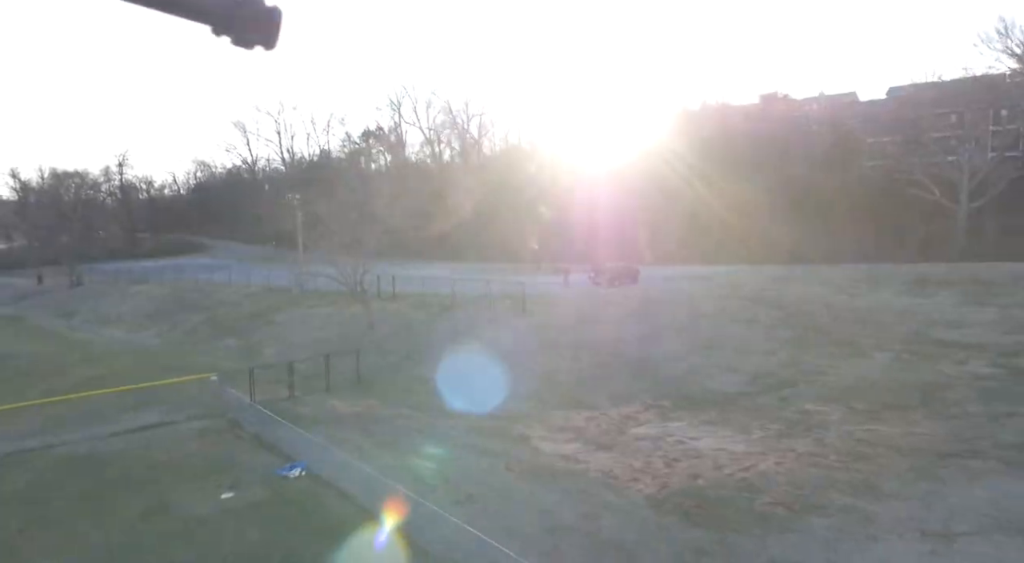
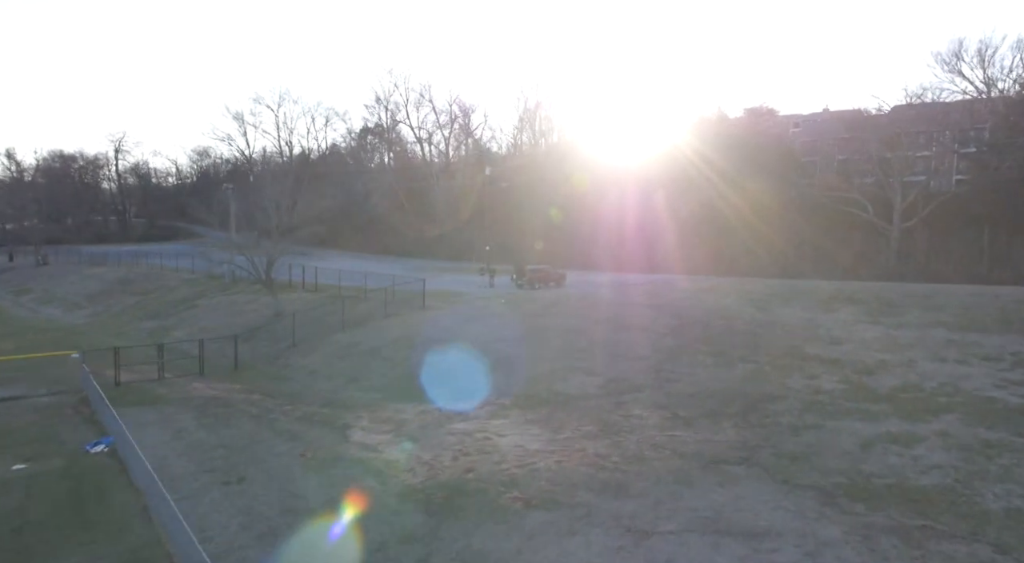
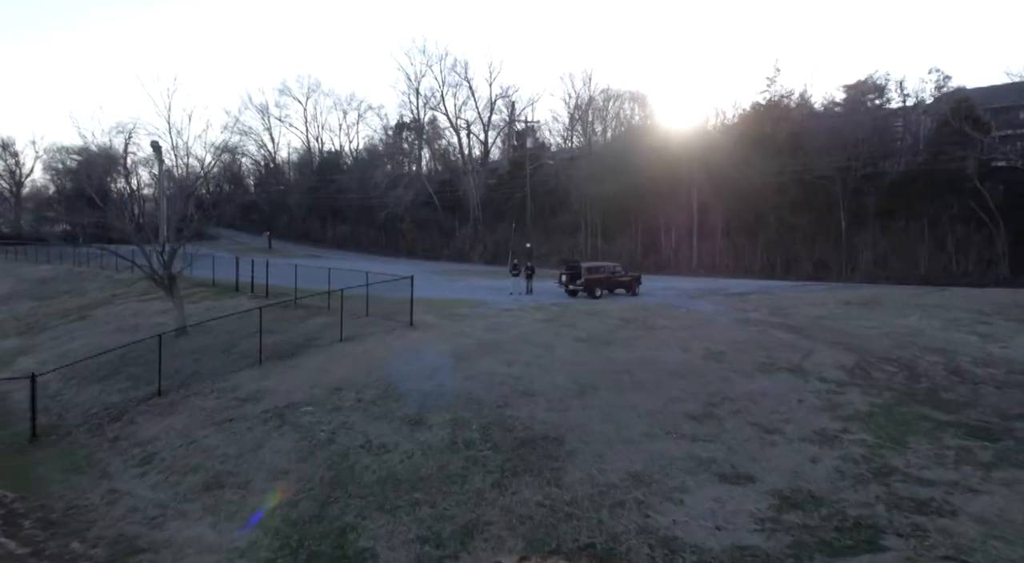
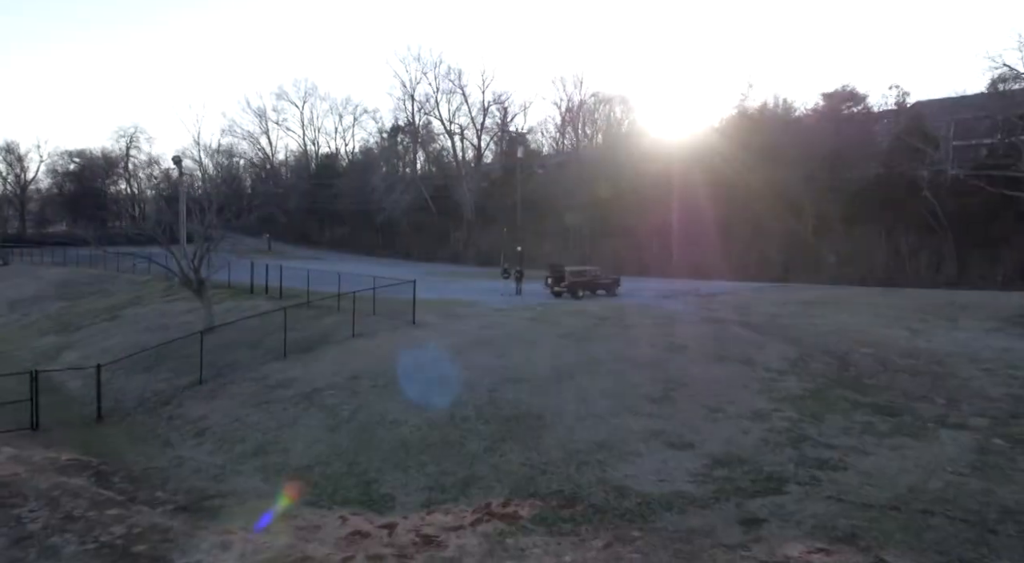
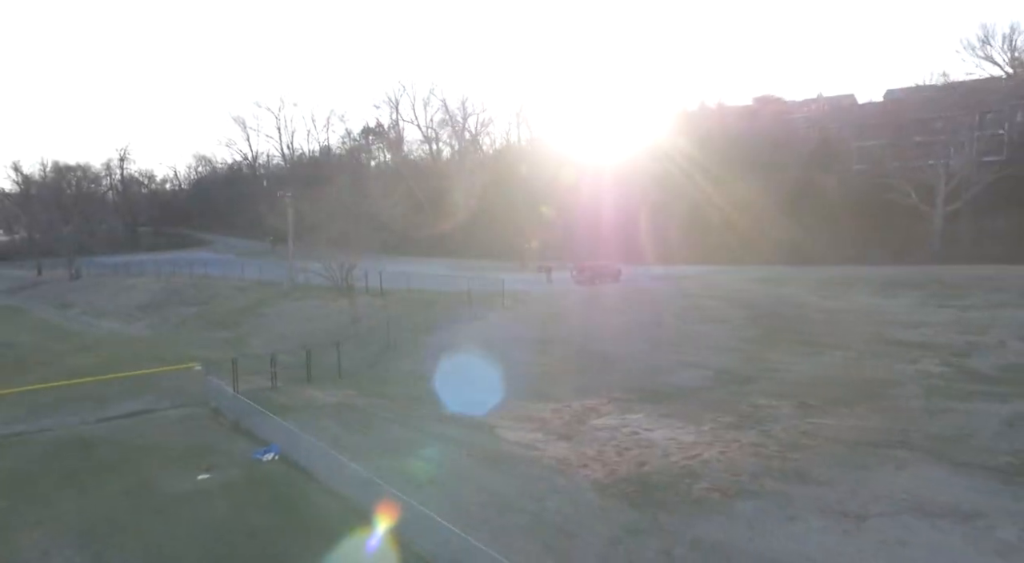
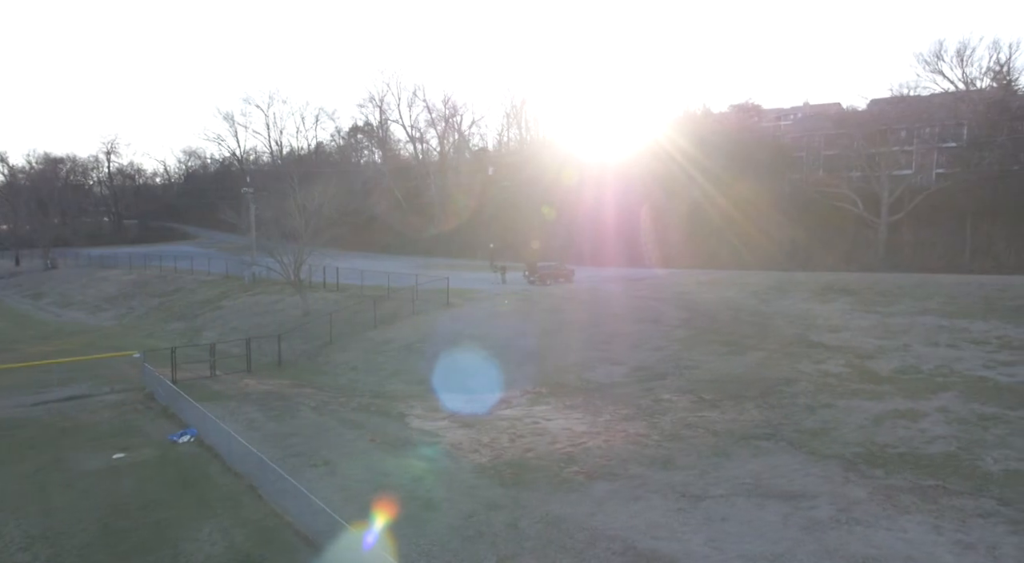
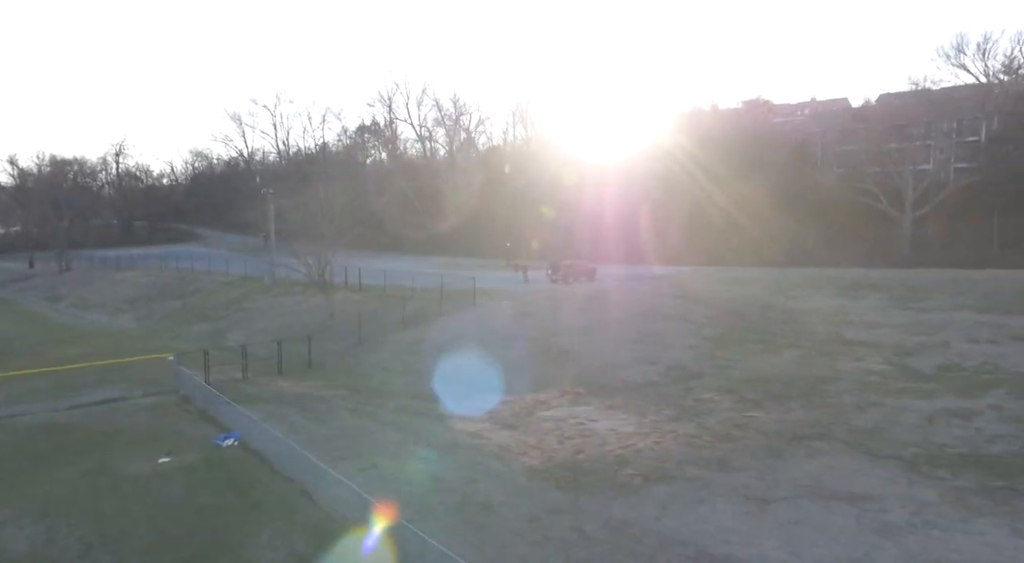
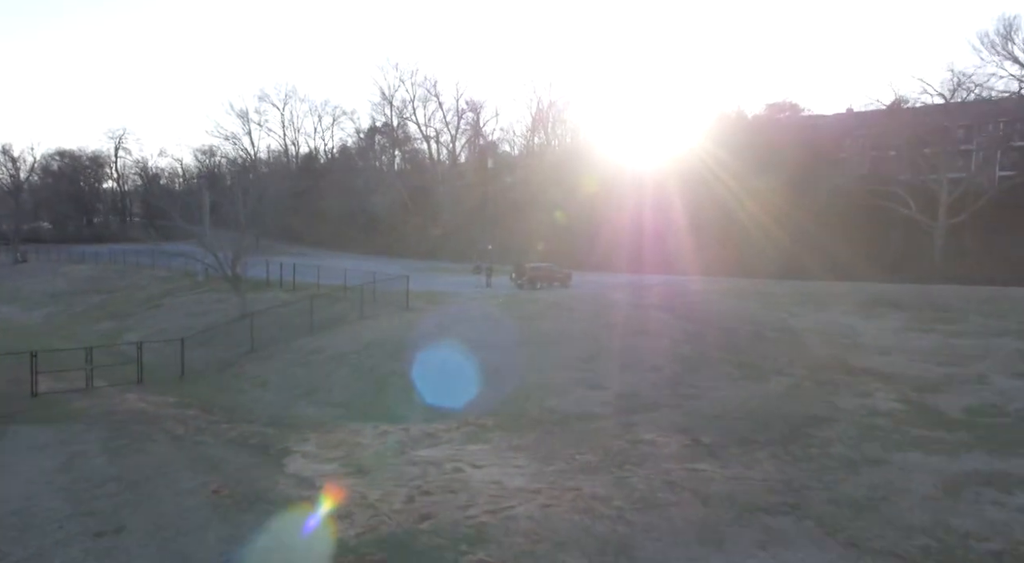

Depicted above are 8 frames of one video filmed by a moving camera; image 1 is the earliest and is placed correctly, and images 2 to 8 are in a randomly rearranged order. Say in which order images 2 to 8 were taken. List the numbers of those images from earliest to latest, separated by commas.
5, 7, 6, 2, 8, 4, 3
